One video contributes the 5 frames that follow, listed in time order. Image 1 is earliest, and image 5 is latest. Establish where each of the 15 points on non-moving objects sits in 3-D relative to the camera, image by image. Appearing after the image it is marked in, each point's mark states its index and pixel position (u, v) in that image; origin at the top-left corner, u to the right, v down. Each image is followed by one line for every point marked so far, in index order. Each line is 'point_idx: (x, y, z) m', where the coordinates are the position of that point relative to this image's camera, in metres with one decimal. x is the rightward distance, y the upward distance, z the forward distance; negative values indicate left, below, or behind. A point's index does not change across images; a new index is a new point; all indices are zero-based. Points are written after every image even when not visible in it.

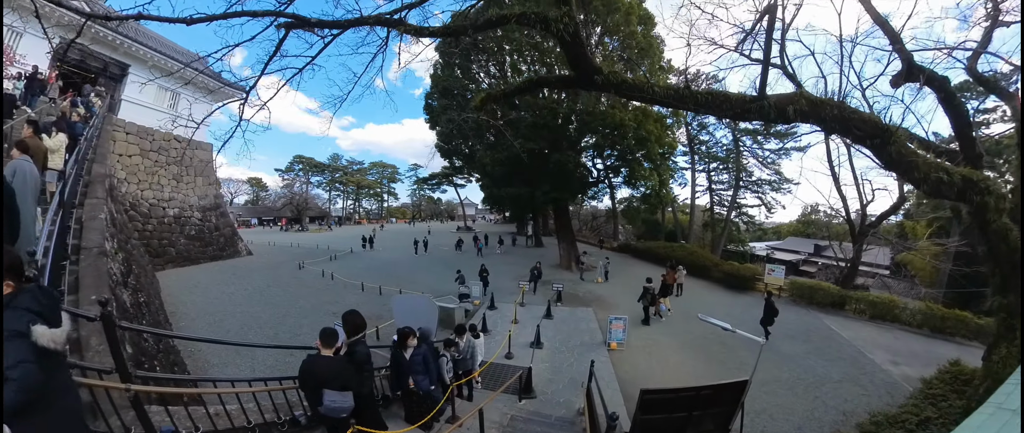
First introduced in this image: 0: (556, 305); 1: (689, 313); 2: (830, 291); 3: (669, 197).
0: (+1.2, -2.5, +11.1) m
1: (+4.6, -2.5, +10.5) m
2: (+10.8, -2.4, +13.6) m
3: (+7.3, +1.0, +18.9) m
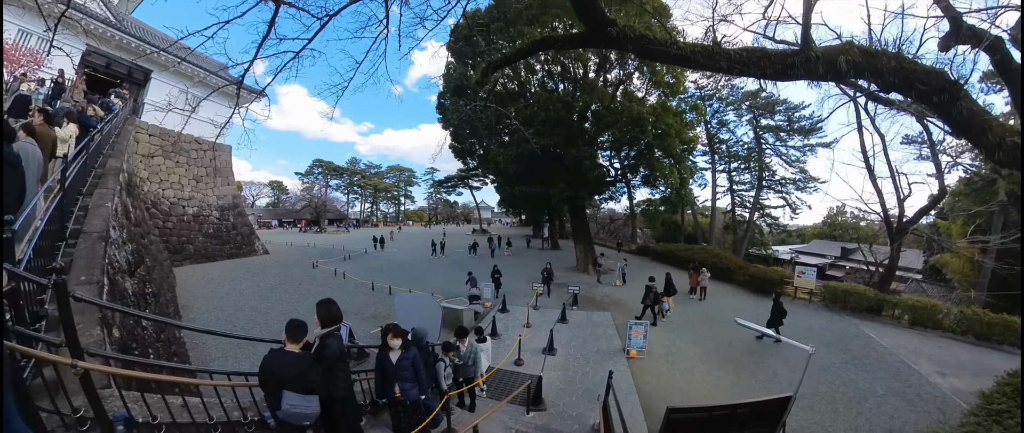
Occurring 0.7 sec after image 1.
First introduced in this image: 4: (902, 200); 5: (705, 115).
0: (+1.6, -2.4, +10.5) m
1: (+4.9, -2.5, +9.8) m
2: (+11.2, -2.4, +12.7) m
3: (+8.0, +1.0, +18.1) m
4: (+12.2, +0.7, +12.7) m
5: (+8.3, +4.6, +17.6) m
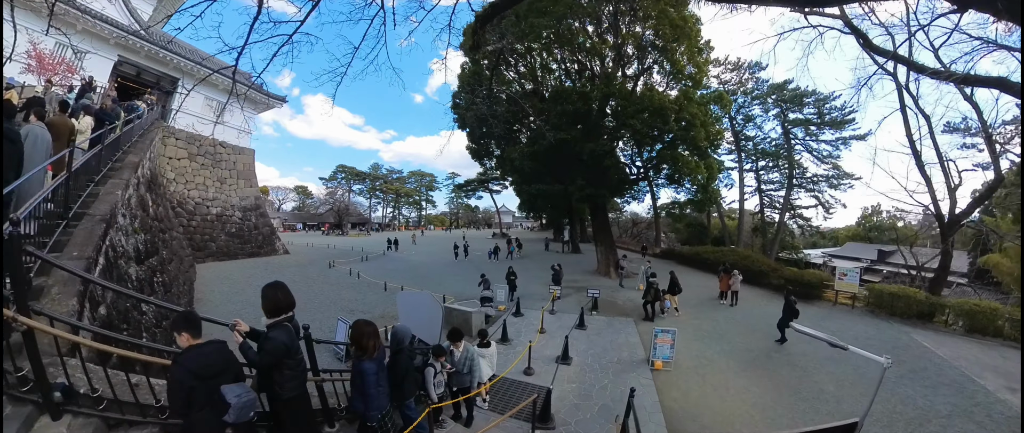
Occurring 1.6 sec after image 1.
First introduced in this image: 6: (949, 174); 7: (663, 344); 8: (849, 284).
0: (+1.9, -2.4, +9.9) m
1: (+5.3, -2.4, +9.0) m
2: (+11.7, -2.3, +11.5) m
3: (+8.7, +1.0, +17.2) m
4: (+12.6, +0.7, +11.5) m
5: (+9.0, +4.6, +16.7) m
6: (+11.8, +1.2, +10.9) m
7: (+2.4, -2.1, +6.5) m
8: (+10.3, -1.9, +12.2) m
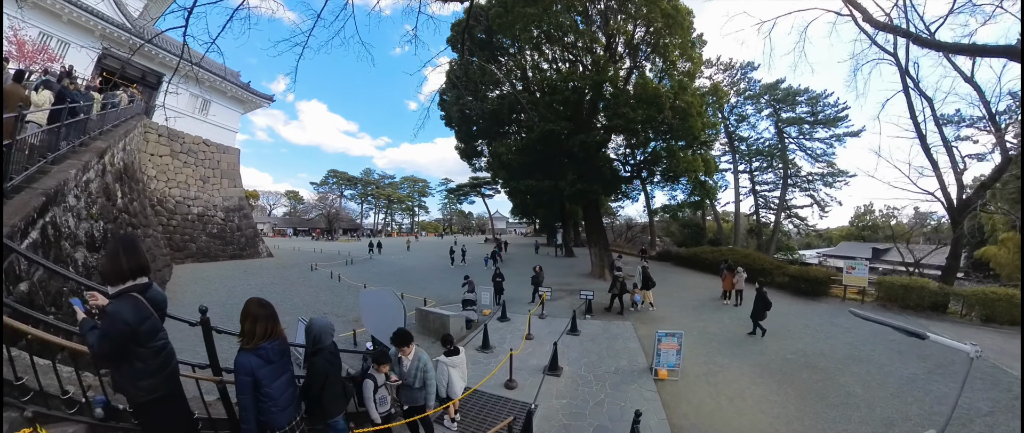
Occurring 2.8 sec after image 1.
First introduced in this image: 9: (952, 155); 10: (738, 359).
0: (+1.6, -2.3, +9.0) m
1: (+5.0, -2.3, +8.2) m
2: (+11.4, -2.1, +10.8) m
3: (+8.3, +1.1, +16.5) m
4: (+12.3, +0.9, +10.9) m
5: (+8.6, +4.6, +16.0) m
6: (+11.4, +1.4, +10.2) m
7: (+2.2, -1.9, +5.7) m
8: (+10.0, -1.8, +11.5) m
9: (+10.9, +1.5, +10.0) m
10: (+3.6, -2.3, +6.5) m
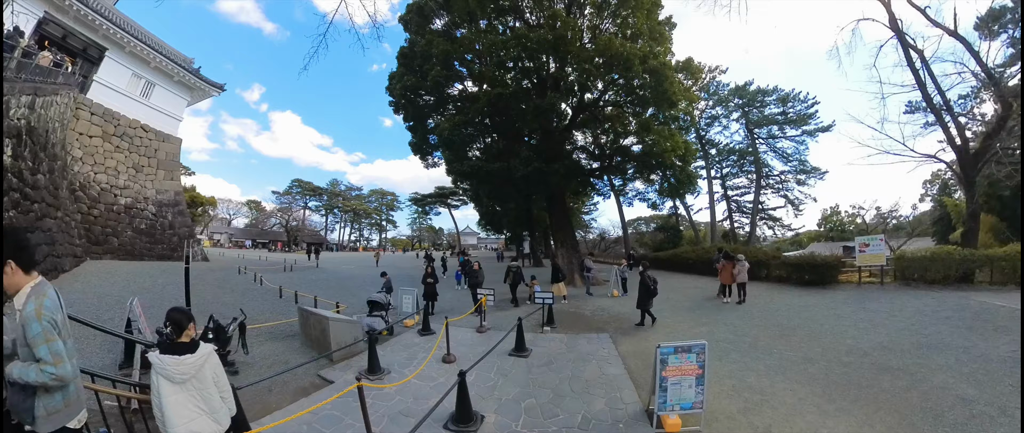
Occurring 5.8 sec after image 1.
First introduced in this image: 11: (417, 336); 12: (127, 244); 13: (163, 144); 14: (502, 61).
0: (+0.6, -1.8, +6.7) m
1: (+3.9, -1.8, +6.0) m
2: (+10.2, -1.7, +9.1) m
3: (+6.7, +1.3, +14.6) m
4: (+11.0, +1.3, +9.3) m
5: (+7.0, +4.9, +14.4) m
6: (+10.3, +1.8, +8.6) m
7: (+1.3, -1.3, +3.4) m
8: (+8.7, -1.4, +9.7) m
9: (+9.8, +2.0, +8.4) m
10: (+2.7, -1.8, +4.3) m
11: (-1.3, -1.7, +5.6) m
12: (-18.2, -1.7, +17.8) m
13: (-18.5, +3.4, +19.7) m
14: (0.0, +4.6, +12.2) m
